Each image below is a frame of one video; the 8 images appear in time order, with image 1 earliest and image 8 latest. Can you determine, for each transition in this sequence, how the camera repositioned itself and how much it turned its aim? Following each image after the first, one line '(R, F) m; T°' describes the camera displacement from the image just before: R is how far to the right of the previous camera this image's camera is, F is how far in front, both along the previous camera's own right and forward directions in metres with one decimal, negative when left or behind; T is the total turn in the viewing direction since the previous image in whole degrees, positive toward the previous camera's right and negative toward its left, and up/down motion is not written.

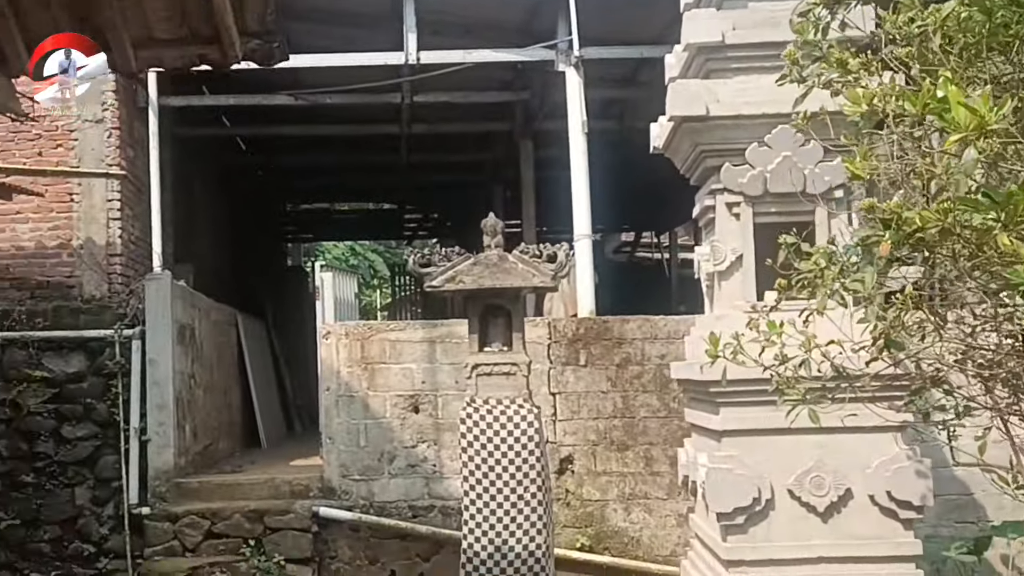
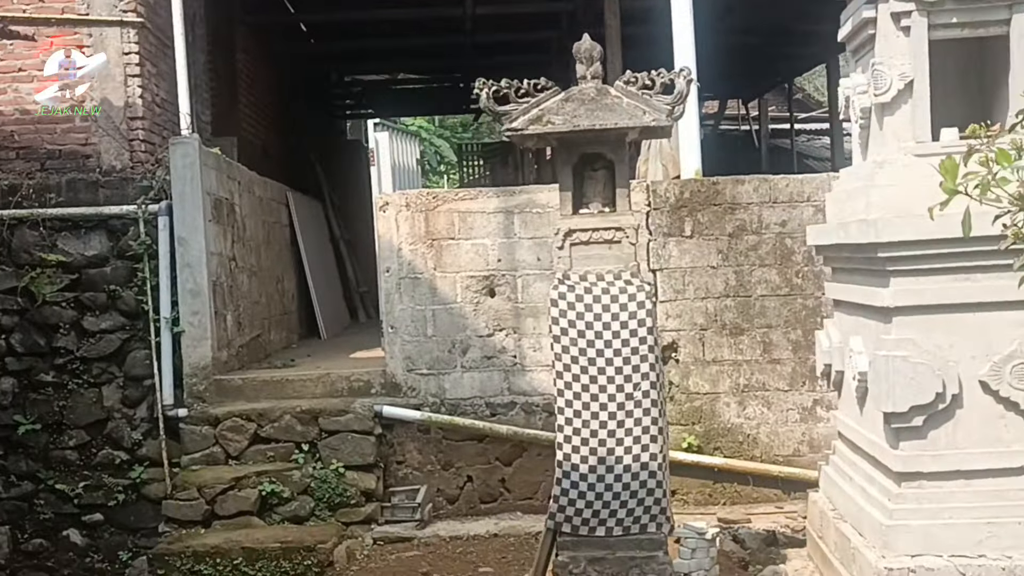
(-0.2, +1.2) m; -4°
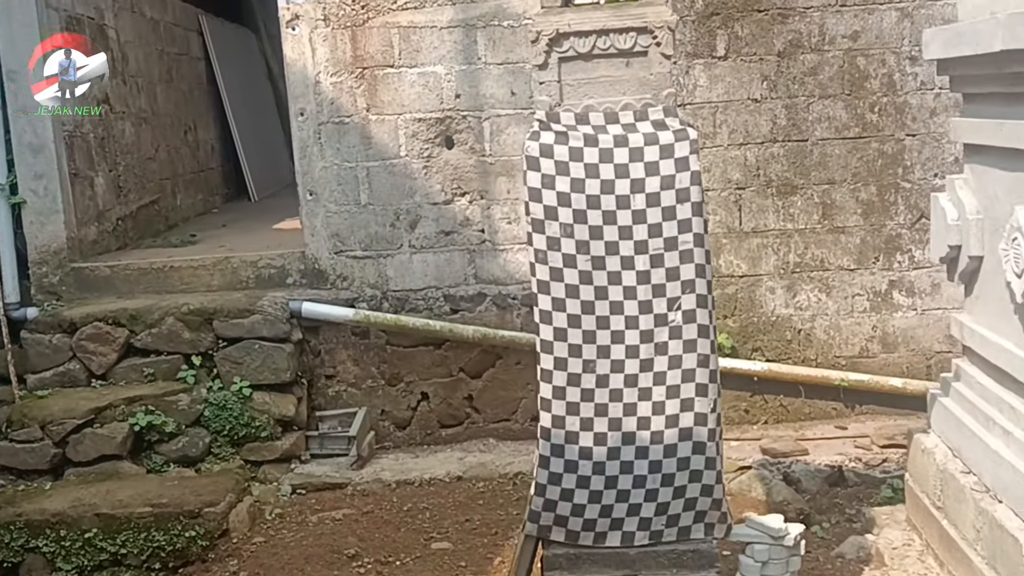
(+0.1, +1.7) m; +1°
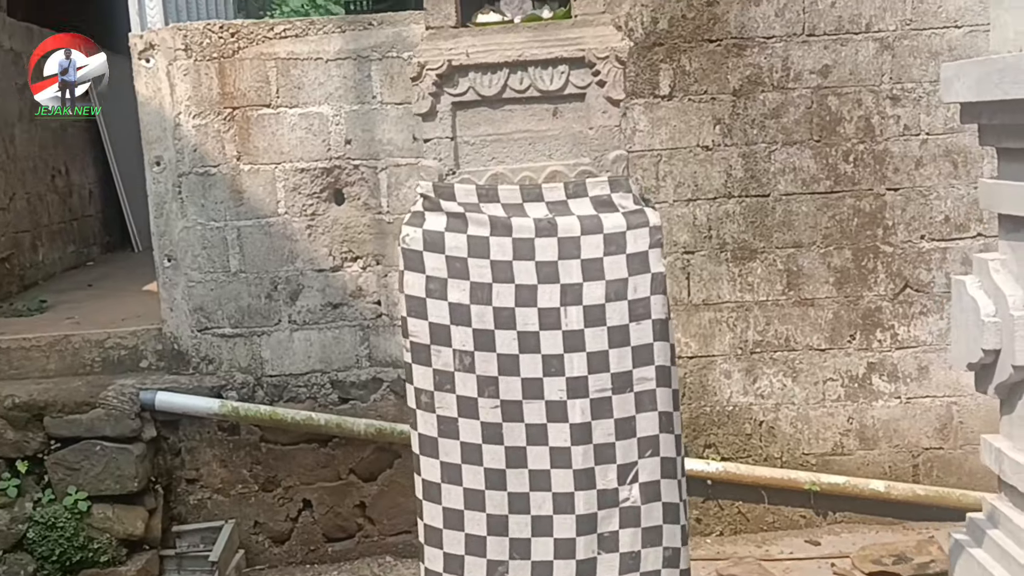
(+0.2, +0.8) m; +2°
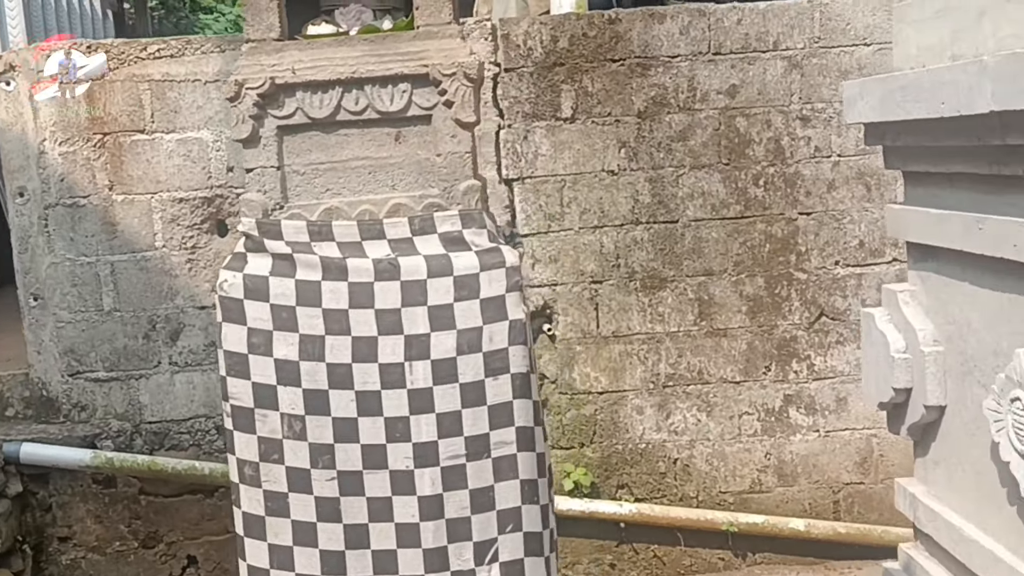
(+0.1, +0.2) m; +3°
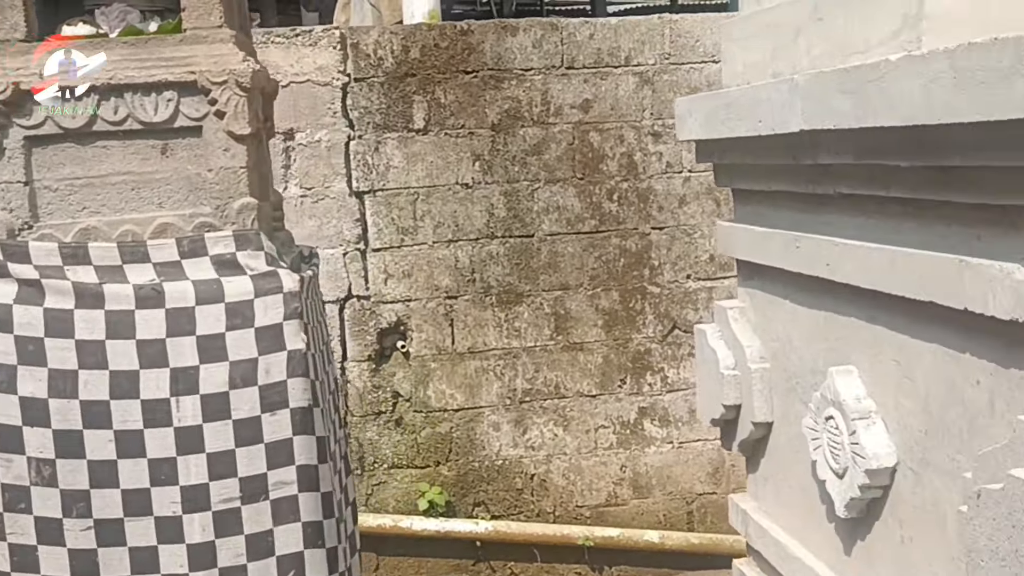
(+0.1, 0.0) m; +6°
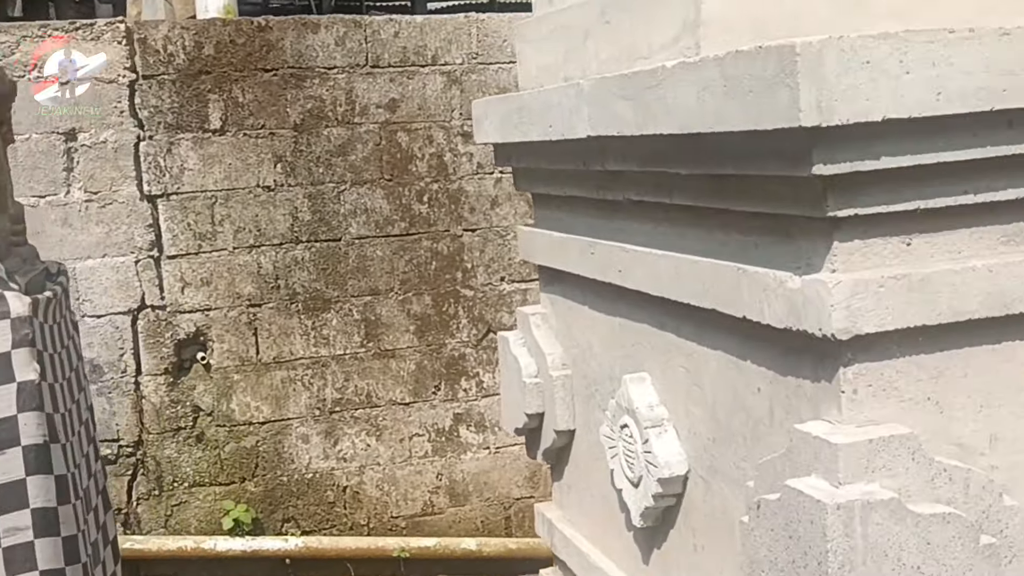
(+0.1, +0.1) m; +8°
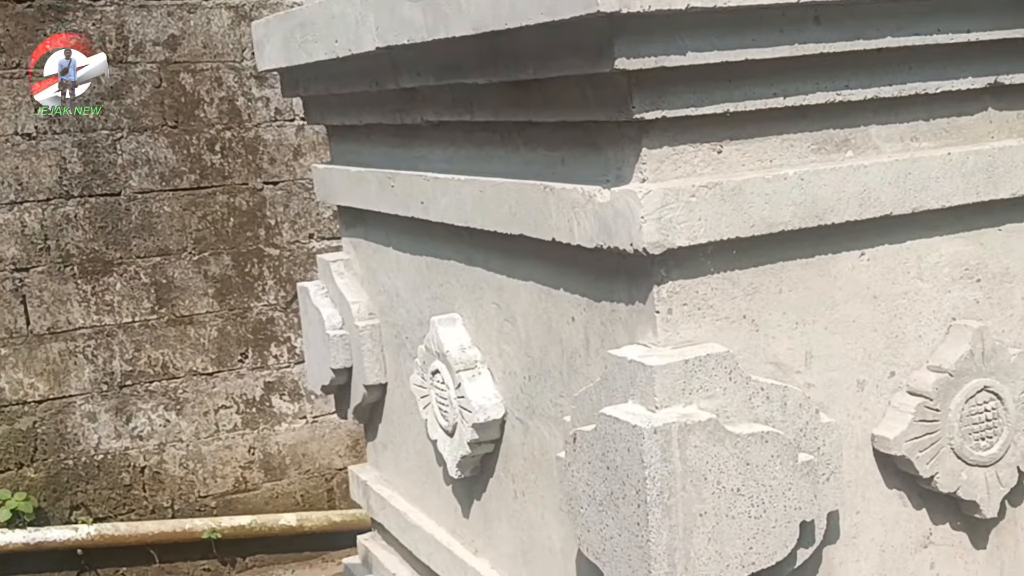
(+0.1, +0.2) m; +9°
